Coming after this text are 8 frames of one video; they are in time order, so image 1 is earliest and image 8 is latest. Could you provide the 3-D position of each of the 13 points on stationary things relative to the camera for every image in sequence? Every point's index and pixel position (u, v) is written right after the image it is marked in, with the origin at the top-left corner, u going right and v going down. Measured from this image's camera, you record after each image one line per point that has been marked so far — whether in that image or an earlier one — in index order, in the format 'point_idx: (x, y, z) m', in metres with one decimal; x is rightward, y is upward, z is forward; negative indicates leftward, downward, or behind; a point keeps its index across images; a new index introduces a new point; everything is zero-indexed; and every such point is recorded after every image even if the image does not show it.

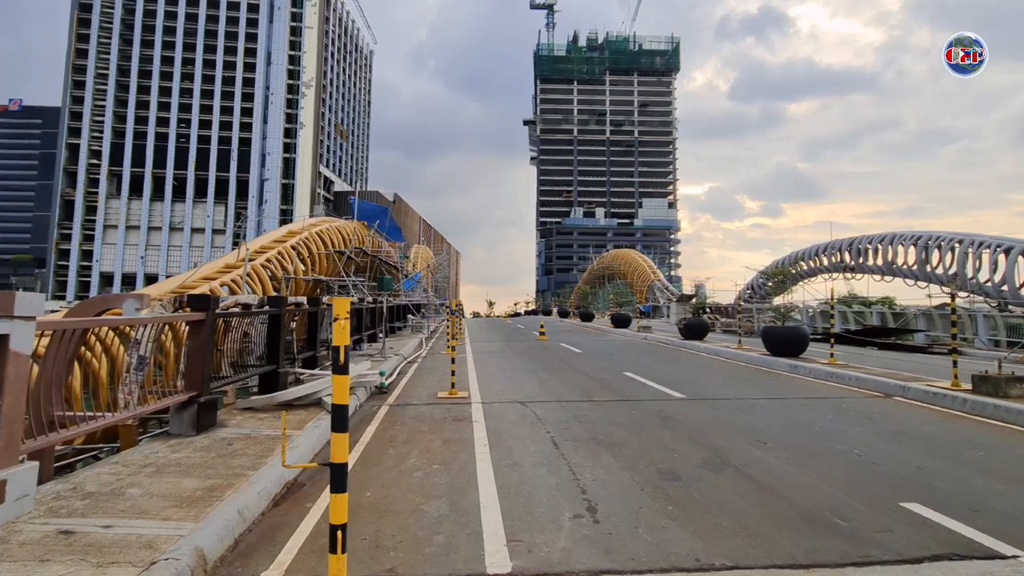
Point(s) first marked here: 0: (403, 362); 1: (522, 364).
0: (-3.7, -2.5, +16.3) m
1: (+0.4, -2.6, +16.5) m
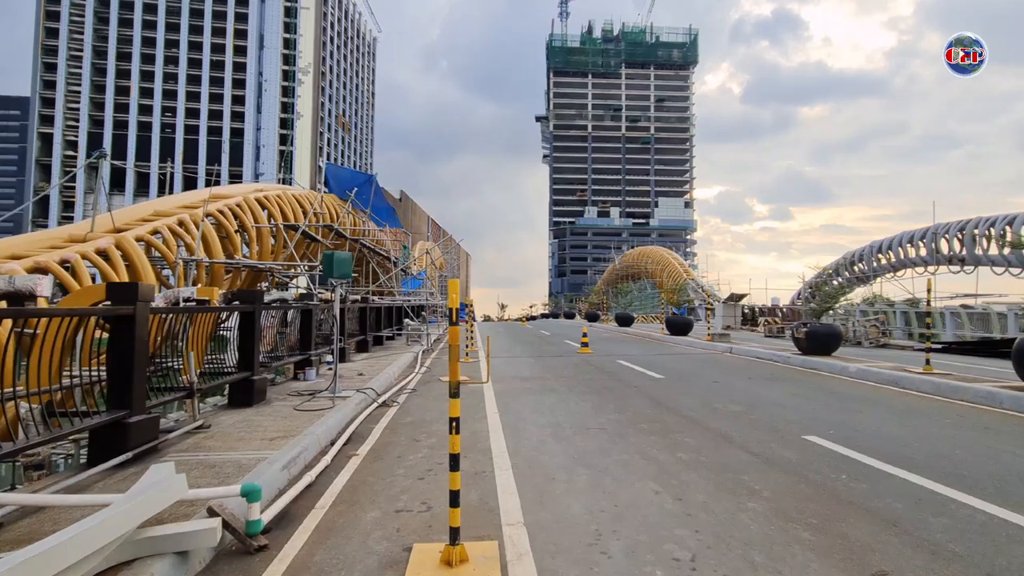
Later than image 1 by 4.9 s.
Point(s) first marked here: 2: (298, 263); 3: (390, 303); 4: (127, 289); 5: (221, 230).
0: (-2.7, -2.2, +8.9) m
1: (+1.4, -2.3, +8.9) m
2: (-6.1, +0.7, +14.2) m
3: (-4.9, -0.6, +19.9) m
4: (-4.1, 0.0, +5.3) m
5: (-7.9, +1.6, +13.4) m
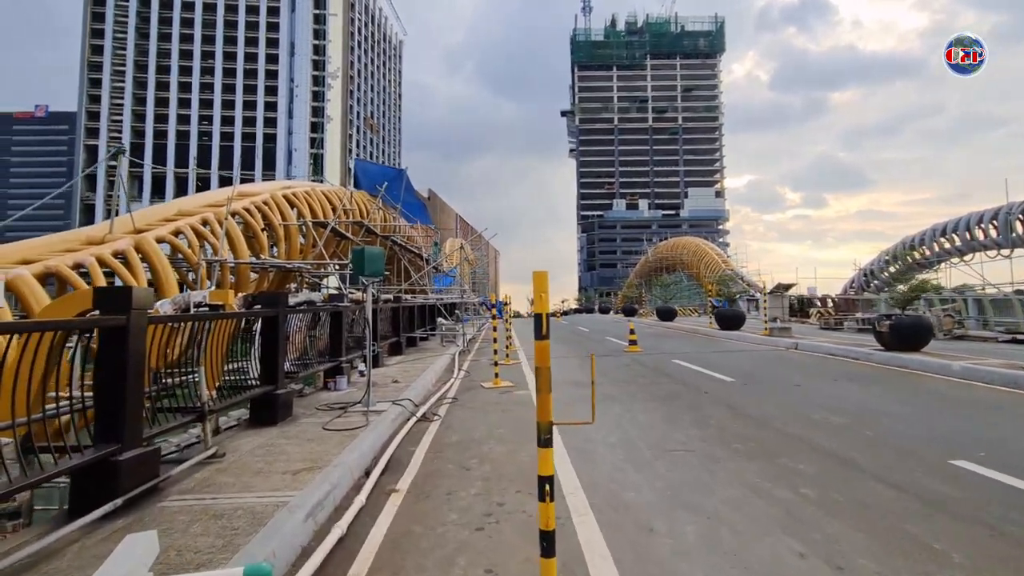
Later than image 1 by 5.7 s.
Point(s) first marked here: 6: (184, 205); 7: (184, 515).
0: (-1.7, -2.2, +7.7) m
1: (+2.3, -2.2, +7.6) m
2: (-4.9, +0.7, +13.2) m
3: (-3.4, -0.5, +18.9) m
4: (-3.4, 0.0, +4.2) m
5: (-6.7, +1.5, +12.6) m
6: (-8.0, +2.1, +12.0) m
7: (-2.7, -1.9, +4.1) m
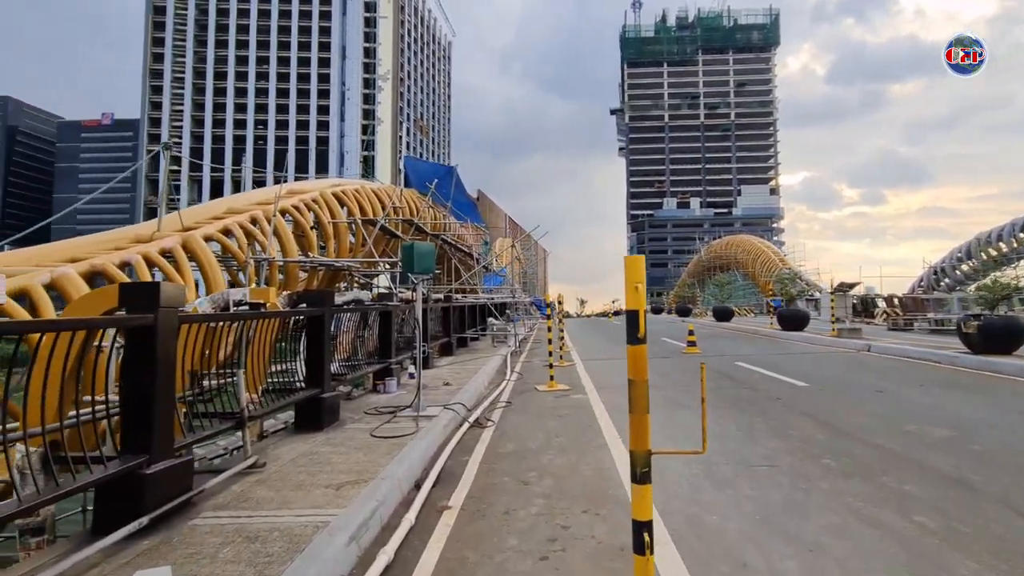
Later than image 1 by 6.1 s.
0: (-0.9, -2.1, +7.2) m
1: (+3.2, -2.1, +6.6) m
2: (-3.5, +0.7, +13.0) m
3: (-1.4, -0.5, +18.5) m
4: (-2.9, 0.0, +3.9) m
5: (-5.4, +1.5, +12.5) m
6: (-6.8, +2.1, +12.0) m
7: (-2.2, -1.9, +3.7) m
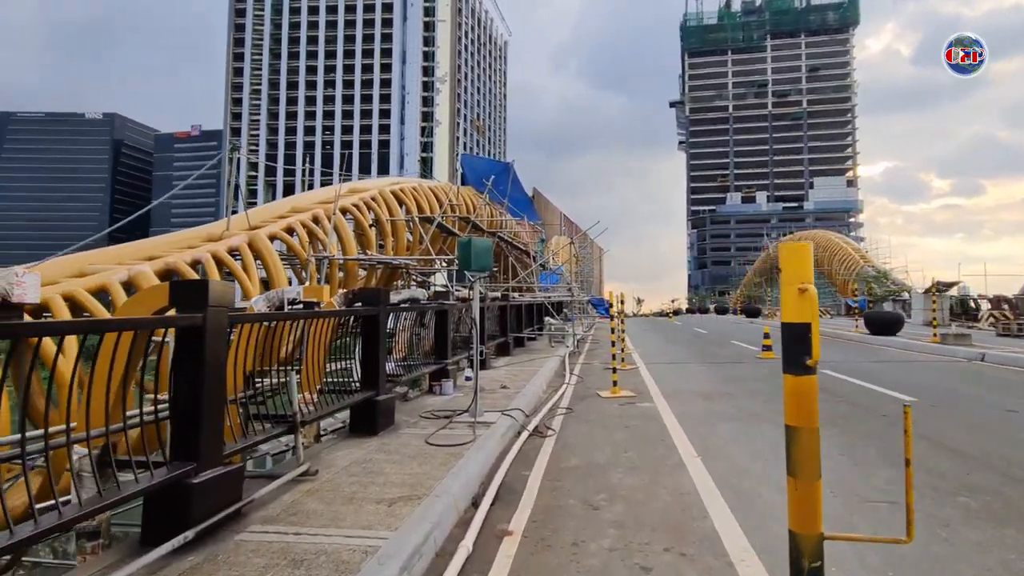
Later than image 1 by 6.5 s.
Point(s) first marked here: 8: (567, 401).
0: (0.0, -2.1, +6.8) m
1: (+3.9, -2.1, +5.7) m
2: (-2.0, +0.8, +12.8) m
3: (+0.7, -0.5, +18.0) m
4: (-2.4, 0.0, +3.7) m
5: (-3.9, +1.6, +12.5) m
6: (-5.3, +2.1, +12.2) m
7: (-1.7, -1.9, +3.4) m
8: (+1.1, -2.3, +9.9) m
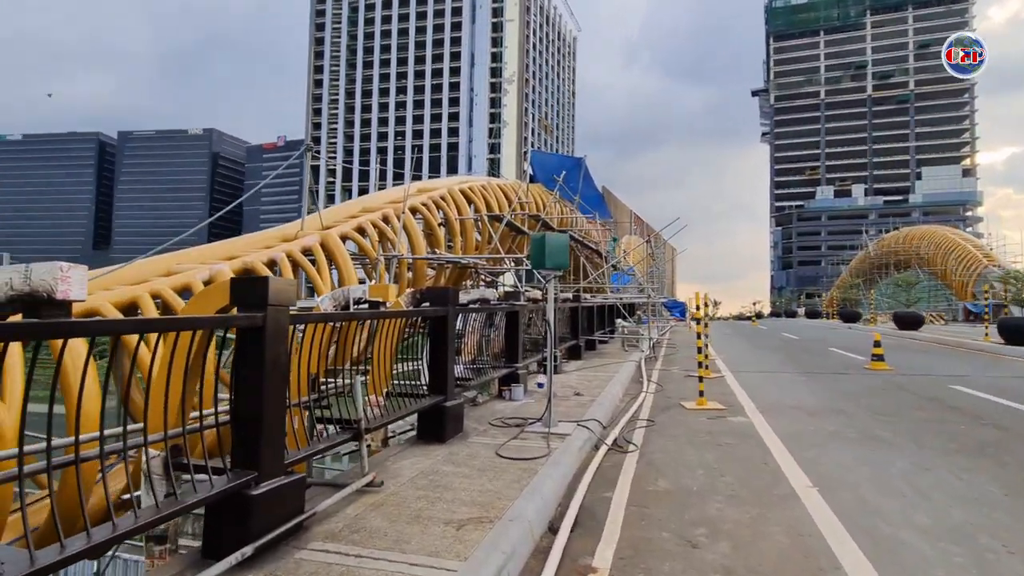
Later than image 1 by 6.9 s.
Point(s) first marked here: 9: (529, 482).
0: (+1.0, -2.1, +6.1) m
1: (+4.7, -2.1, +4.6) m
2: (-0.2, +0.8, +12.4) m
3: (+3.2, -0.5, +17.2) m
4: (-1.8, 0.0, +3.4) m
5: (-2.1, +1.6, +12.4) m
6: (-3.5, +2.1, +12.2) m
7: (-1.2, -1.8, +3.1) m
8: (+2.5, -2.3, +9.1) m
9: (+0.2, -1.9, +4.9) m
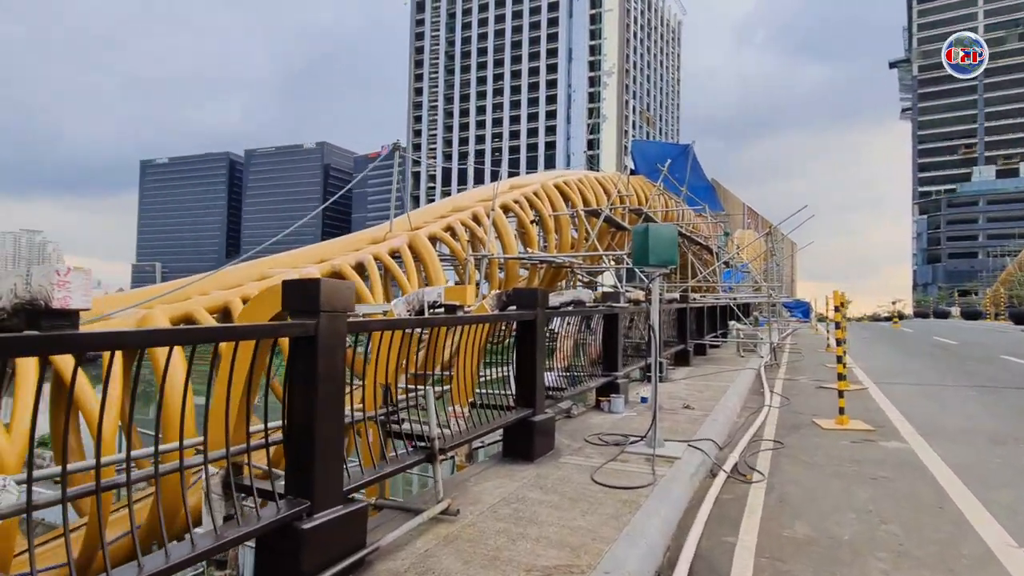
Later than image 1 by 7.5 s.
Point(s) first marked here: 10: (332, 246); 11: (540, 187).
0: (+2.0, -2.1, +5.2) m
1: (+5.4, -2.1, +2.9) m
2: (+2.1, +0.8, +11.5) m
3: (+6.4, -0.4, +15.5) m
4: (-1.3, 0.0, +3.0) m
5: (+0.2, +1.6, +11.9) m
6: (-1.2, +2.1, +12.0) m
7: (-0.7, -1.9, +2.6) m
8: (+4.1, -2.2, +7.8) m
9: (+1.0, -1.9, +4.1) m
10: (-3.3, +0.8, +9.3) m
11: (+0.8, +2.7, +13.1) m
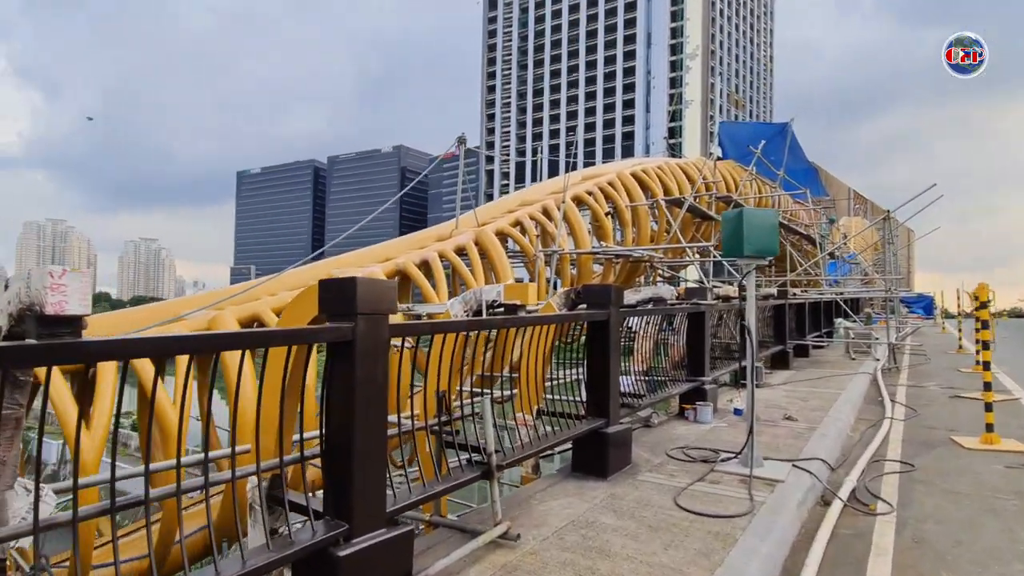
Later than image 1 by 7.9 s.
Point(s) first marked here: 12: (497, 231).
0: (+2.7, -2.1, +4.3) m
1: (+5.6, -2.0, +1.5) m
2: (+3.7, +0.9, +10.6) m
3: (+8.6, -0.3, +13.9) m
4: (-0.9, 0.0, +2.8) m
5: (+1.9, +1.6, +11.2) m
6: (+0.5, +2.1, +11.6) m
7: (-0.5, -1.9, +2.2) m
8: (+5.1, -2.1, +6.5) m
9: (+1.5, -1.9, +3.4) m
10: (-2.0, +0.8, +9.2) m
11: (+2.6, +2.7, +12.3) m
12: (-0.2, +1.1, +9.4) m
